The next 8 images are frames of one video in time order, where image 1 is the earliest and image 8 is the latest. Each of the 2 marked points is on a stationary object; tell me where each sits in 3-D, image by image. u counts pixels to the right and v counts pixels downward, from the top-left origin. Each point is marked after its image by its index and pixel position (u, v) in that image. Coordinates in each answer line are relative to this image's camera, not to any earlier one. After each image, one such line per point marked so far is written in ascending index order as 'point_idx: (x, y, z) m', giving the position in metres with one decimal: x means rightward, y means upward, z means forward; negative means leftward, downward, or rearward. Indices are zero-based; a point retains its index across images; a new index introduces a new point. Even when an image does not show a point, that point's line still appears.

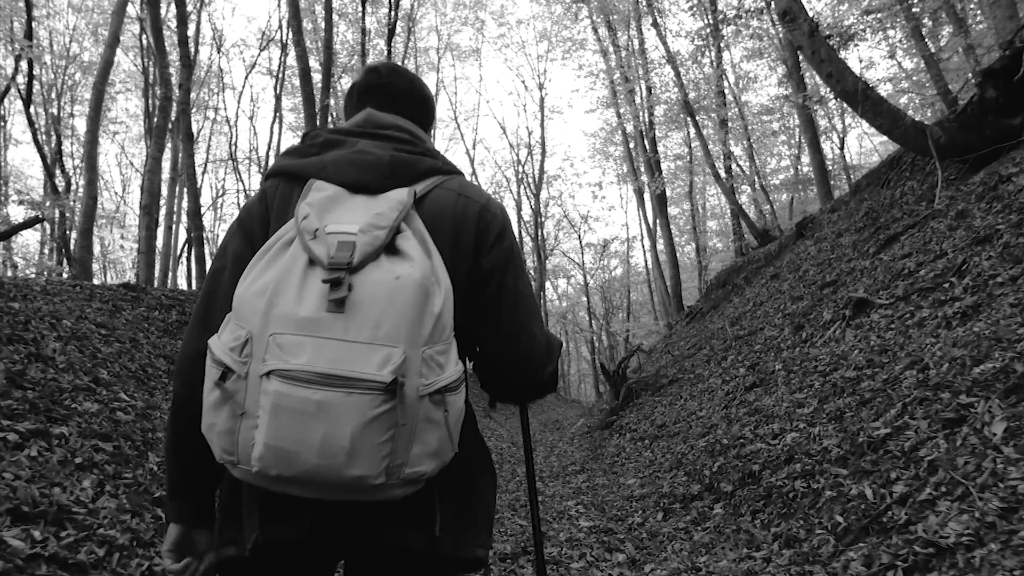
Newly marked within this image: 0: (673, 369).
0: (+3.6, -1.8, +12.8) m
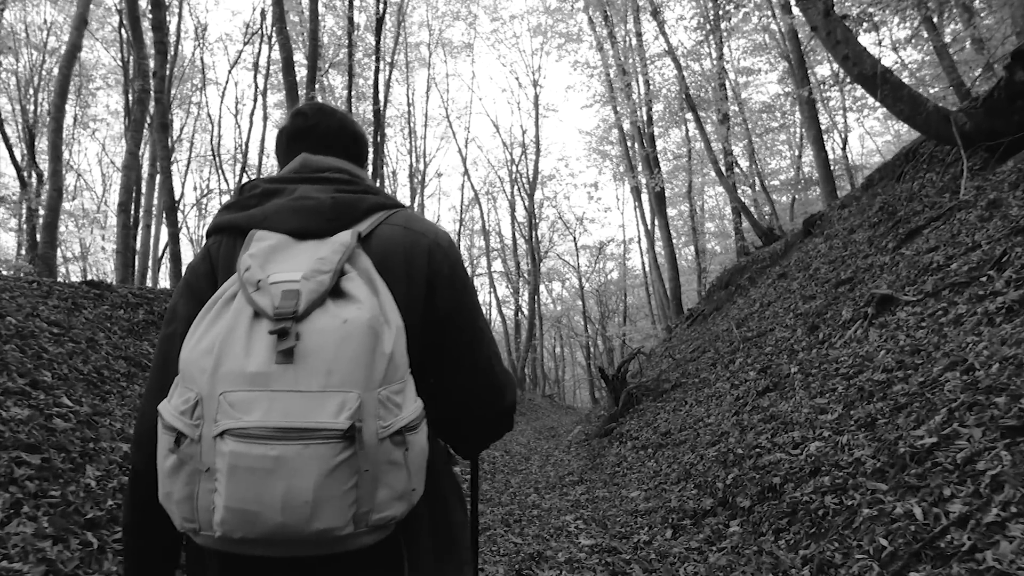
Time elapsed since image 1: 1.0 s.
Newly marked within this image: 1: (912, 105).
0: (+3.4, -1.8, +12.2) m
1: (+5.8, +2.7, +8.5) m
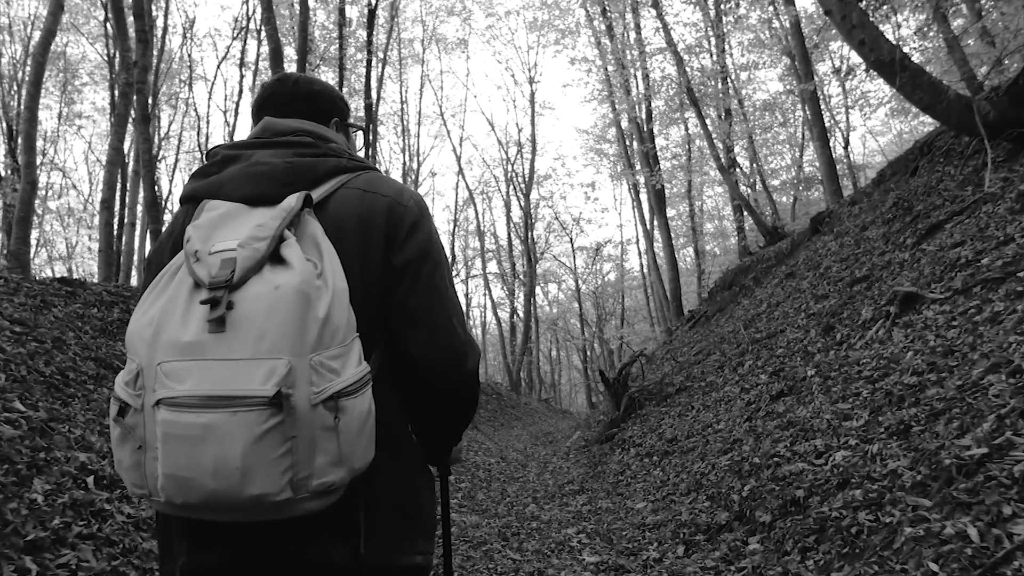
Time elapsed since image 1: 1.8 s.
0: (+3.4, -1.8, +11.7) m
1: (+5.8, +2.7, +8.0) m
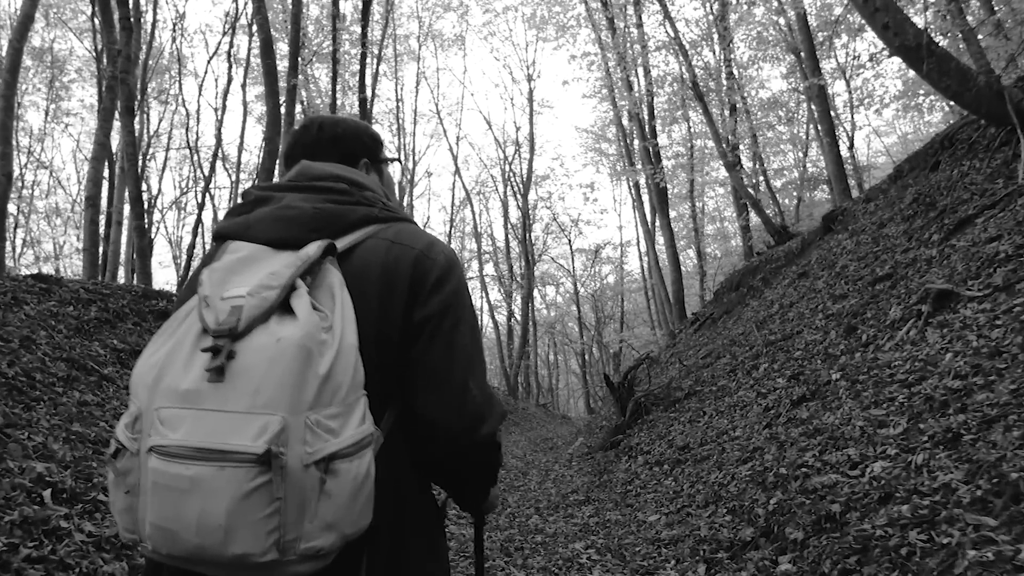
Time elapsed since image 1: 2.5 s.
0: (+3.4, -1.8, +11.2) m
1: (+5.8, +2.7, +7.6) m
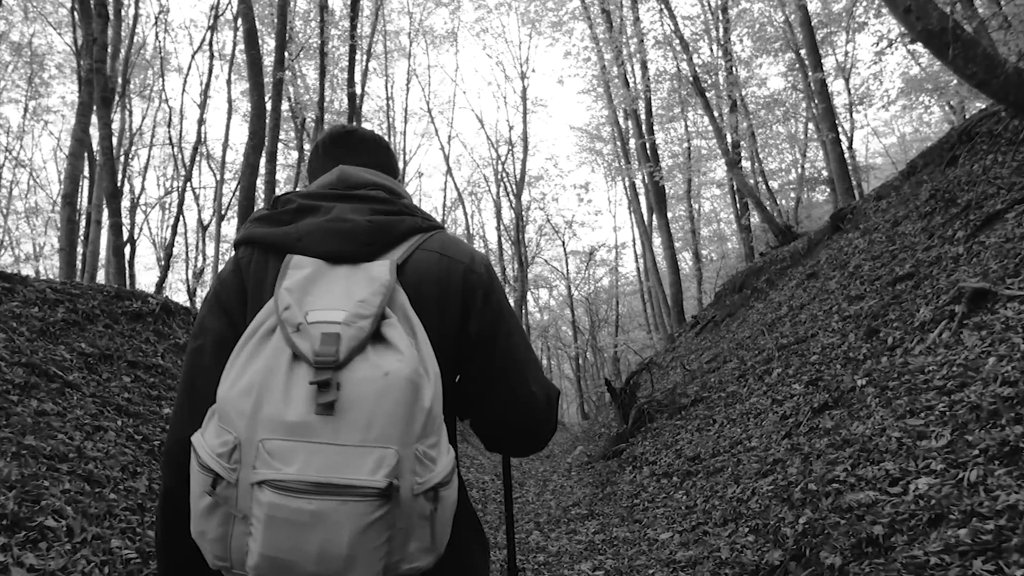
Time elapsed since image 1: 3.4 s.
0: (+3.3, -1.8, +10.7) m
1: (+5.8, +2.7, +7.2) m
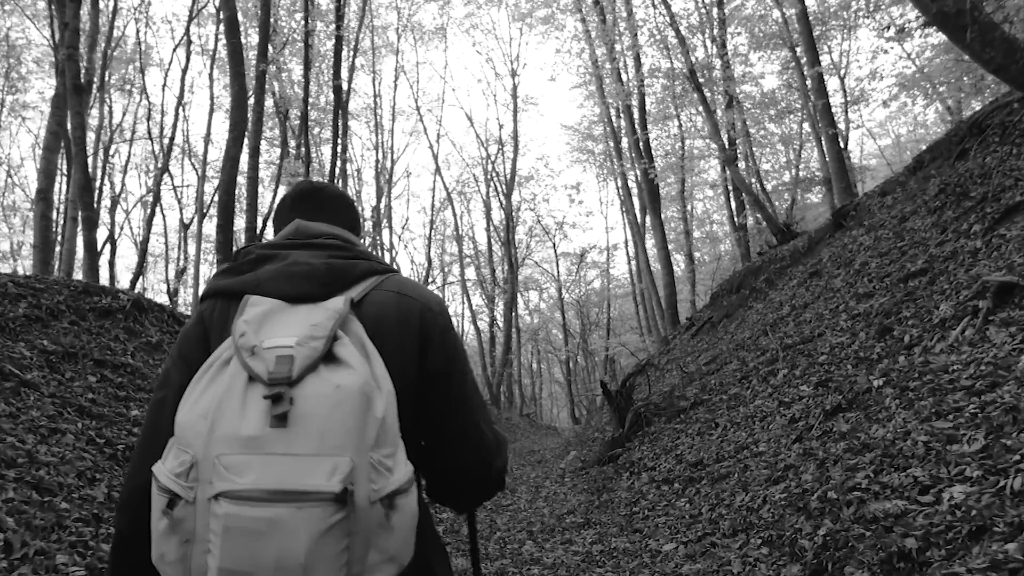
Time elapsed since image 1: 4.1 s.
0: (+3.2, -1.8, +10.3) m
1: (+5.8, +2.7, +6.9) m
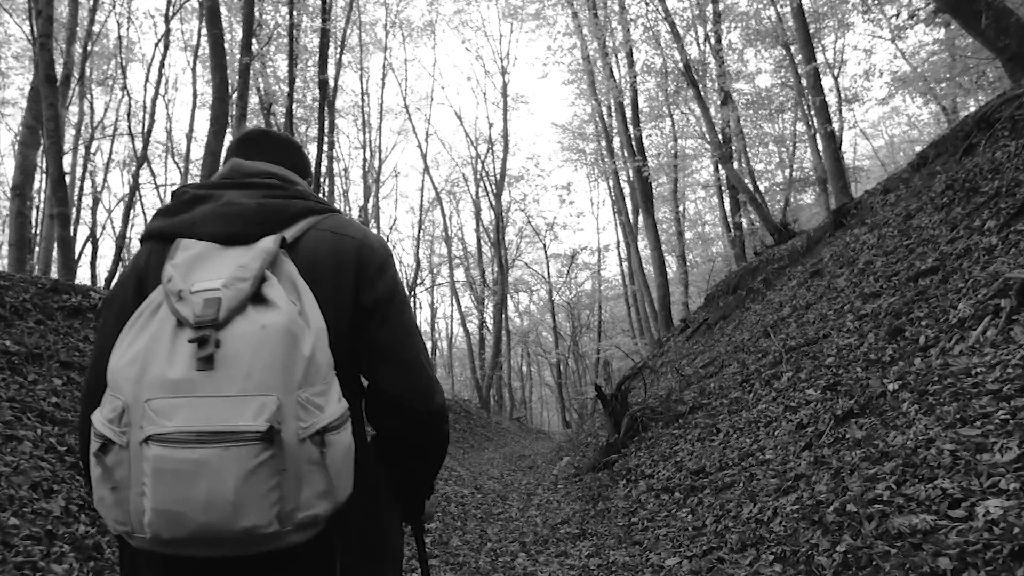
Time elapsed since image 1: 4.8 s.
0: (+3.0, -1.8, +9.9) m
1: (+5.7, +2.8, +6.6) m
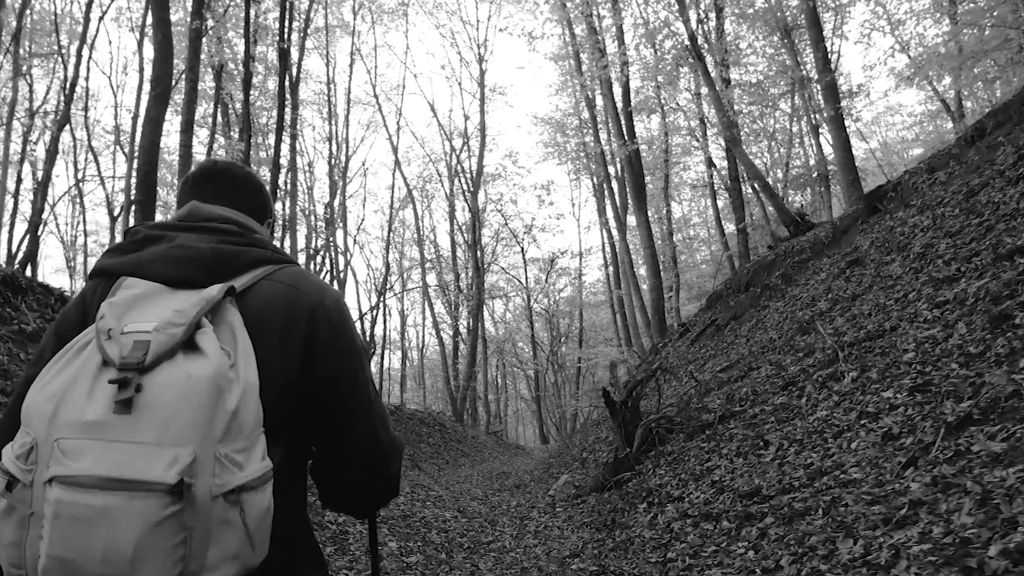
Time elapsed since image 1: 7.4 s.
0: (+3.0, -1.6, +8.5) m
1: (+5.8, +3.0, +5.4) m
